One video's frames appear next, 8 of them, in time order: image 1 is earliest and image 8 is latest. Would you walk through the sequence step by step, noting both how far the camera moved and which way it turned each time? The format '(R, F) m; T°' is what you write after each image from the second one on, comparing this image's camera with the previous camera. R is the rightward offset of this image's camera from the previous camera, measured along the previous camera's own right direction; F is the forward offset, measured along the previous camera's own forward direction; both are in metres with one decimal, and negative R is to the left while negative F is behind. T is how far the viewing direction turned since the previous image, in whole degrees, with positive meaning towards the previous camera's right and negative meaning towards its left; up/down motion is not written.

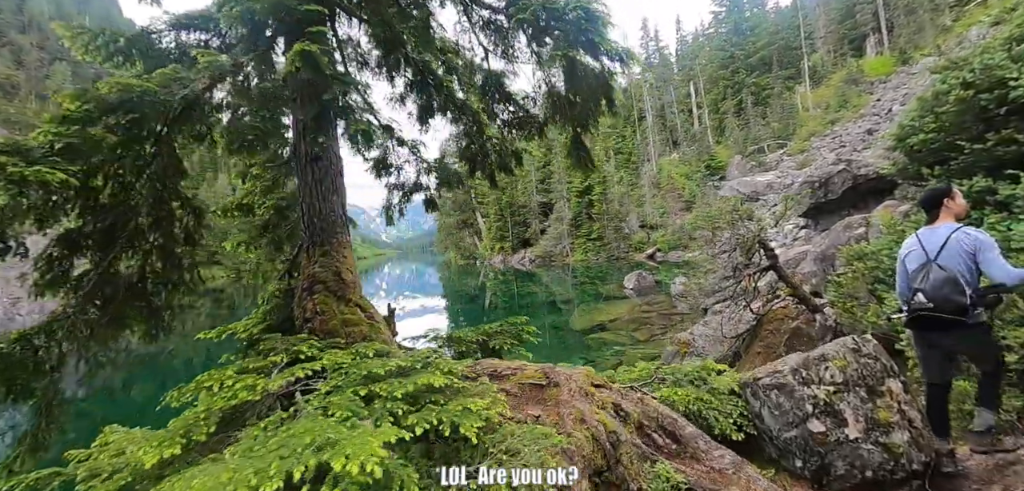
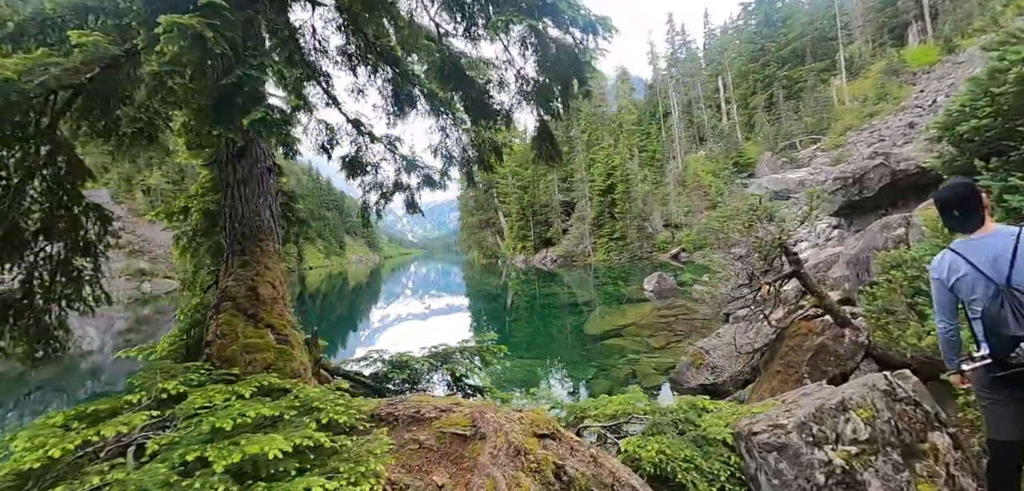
(+0.6, +0.7) m; -3°
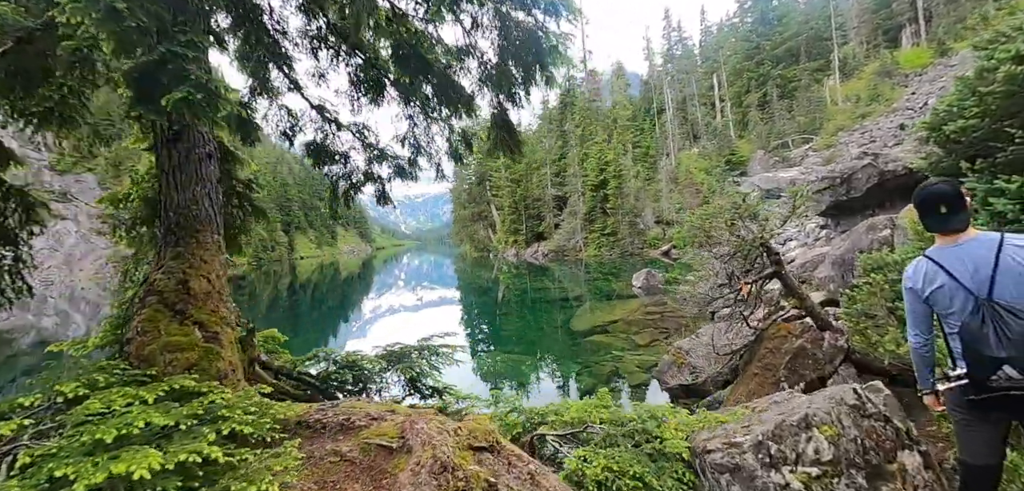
(+0.3, +0.2) m; +1°
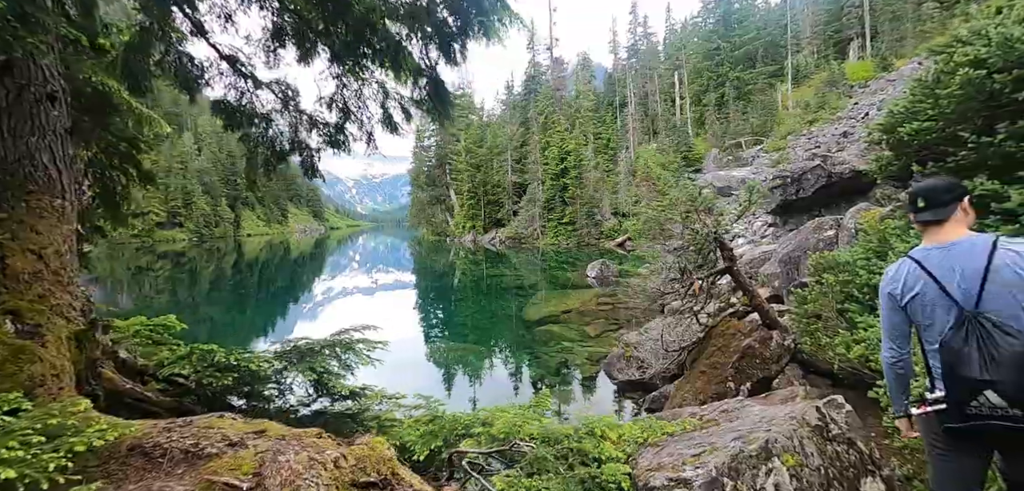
(+0.2, +0.5) m; +5°
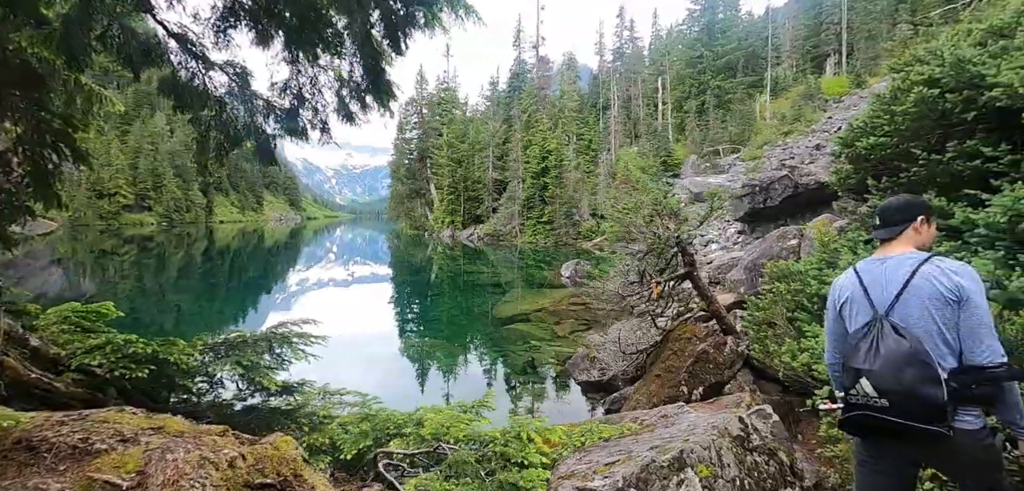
(+0.3, +0.1) m; +2°
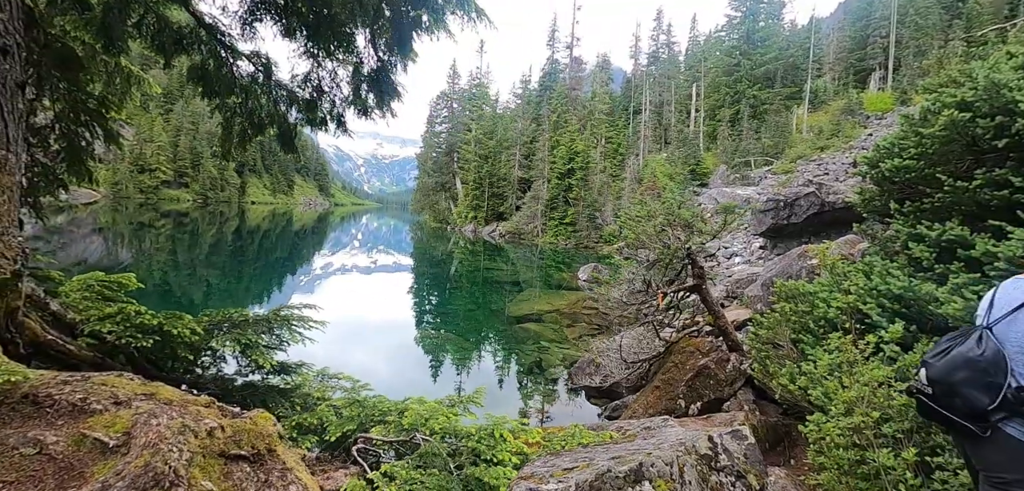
(+0.2, -0.1) m; -3°
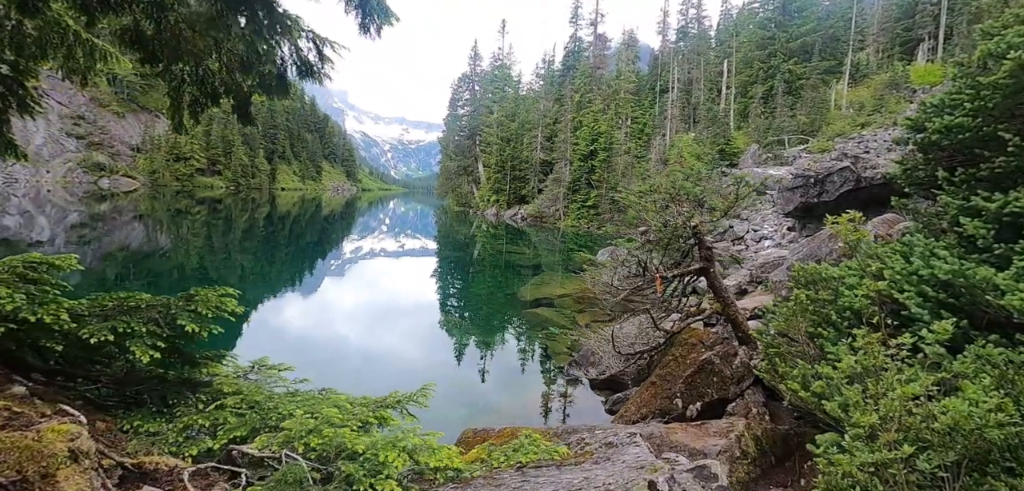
(+0.6, +0.8) m; -3°
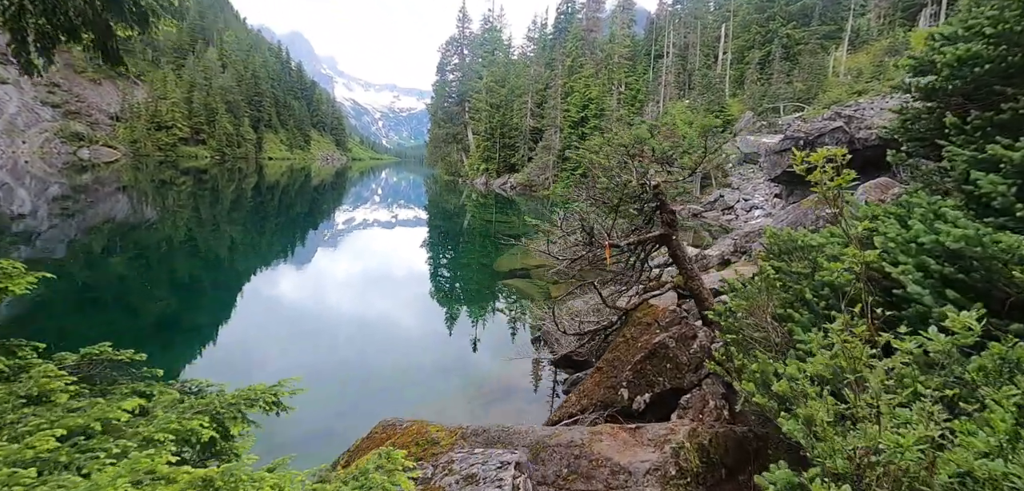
(+0.8, +1.0) m; +1°
